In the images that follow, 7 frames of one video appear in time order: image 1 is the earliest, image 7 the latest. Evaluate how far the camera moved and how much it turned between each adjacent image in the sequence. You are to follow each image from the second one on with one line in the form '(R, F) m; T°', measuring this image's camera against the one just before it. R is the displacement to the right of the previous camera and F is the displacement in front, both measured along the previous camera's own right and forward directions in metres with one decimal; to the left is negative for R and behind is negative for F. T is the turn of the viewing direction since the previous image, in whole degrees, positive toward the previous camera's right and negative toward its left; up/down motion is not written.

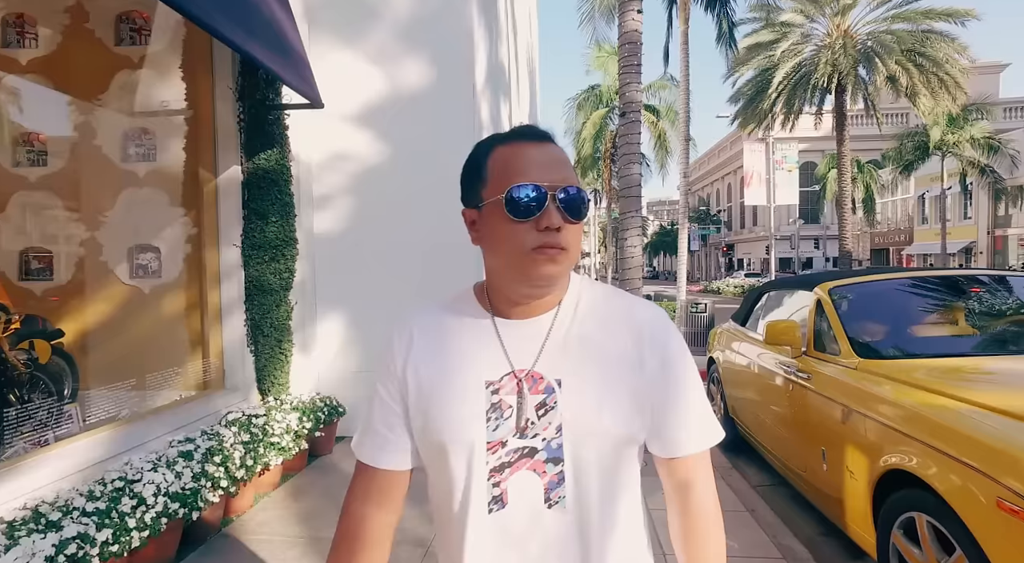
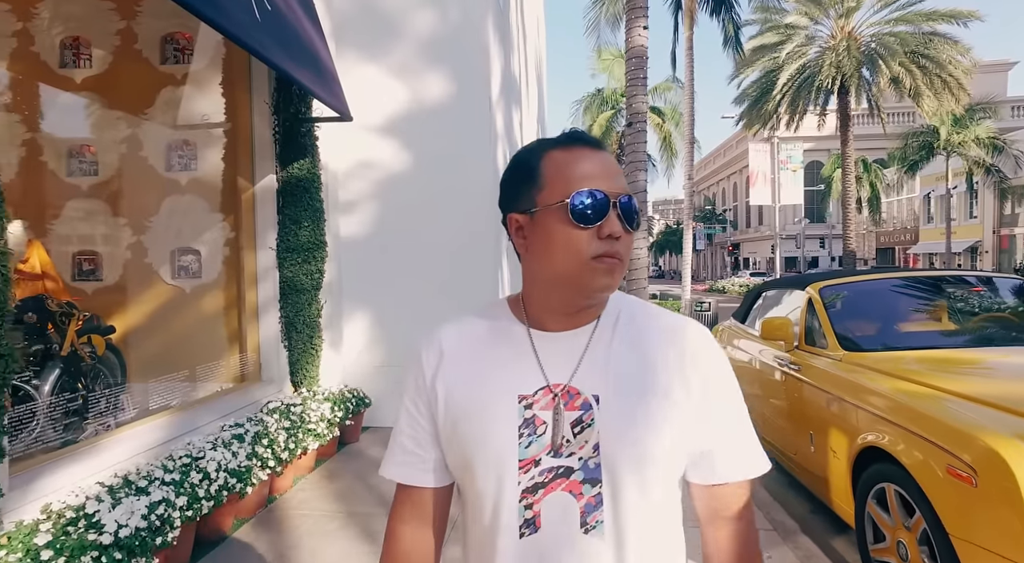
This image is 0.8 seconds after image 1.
(-0.1, -0.4) m; -1°
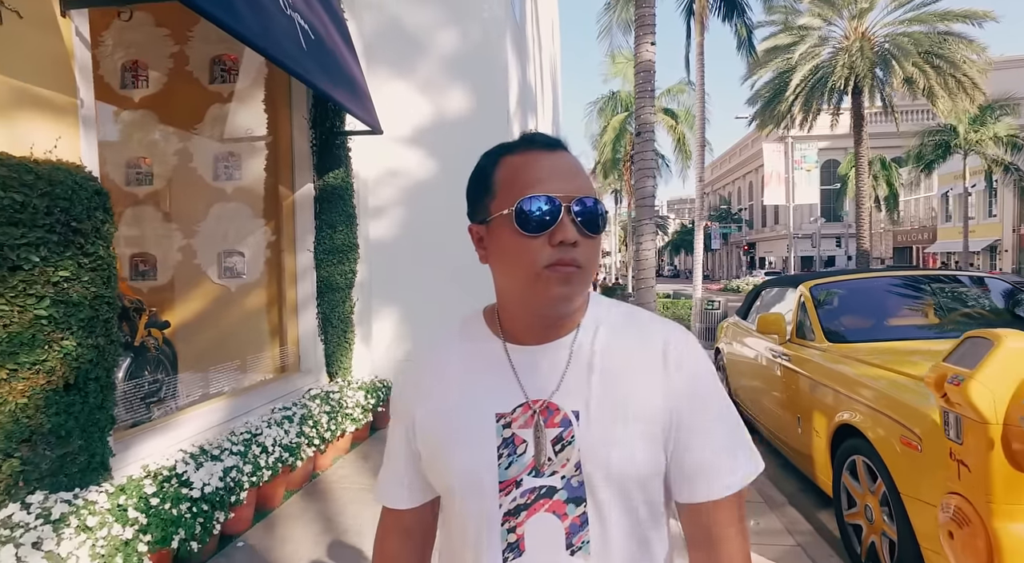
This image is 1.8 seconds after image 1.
(0.0, -0.5) m; -1°
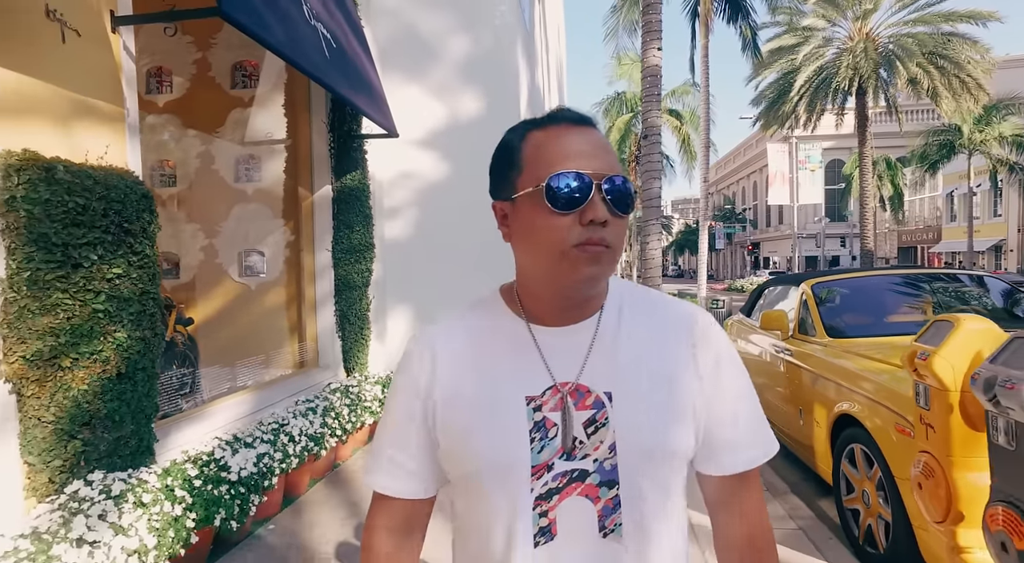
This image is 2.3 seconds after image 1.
(-0.1, -0.2) m; 0°
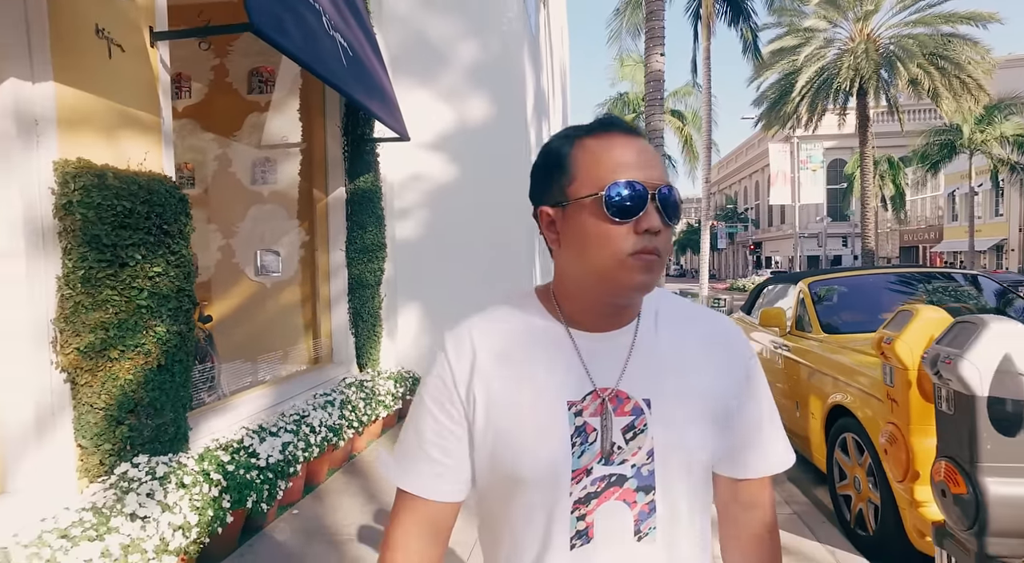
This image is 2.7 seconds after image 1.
(-0.1, -0.2) m; 0°
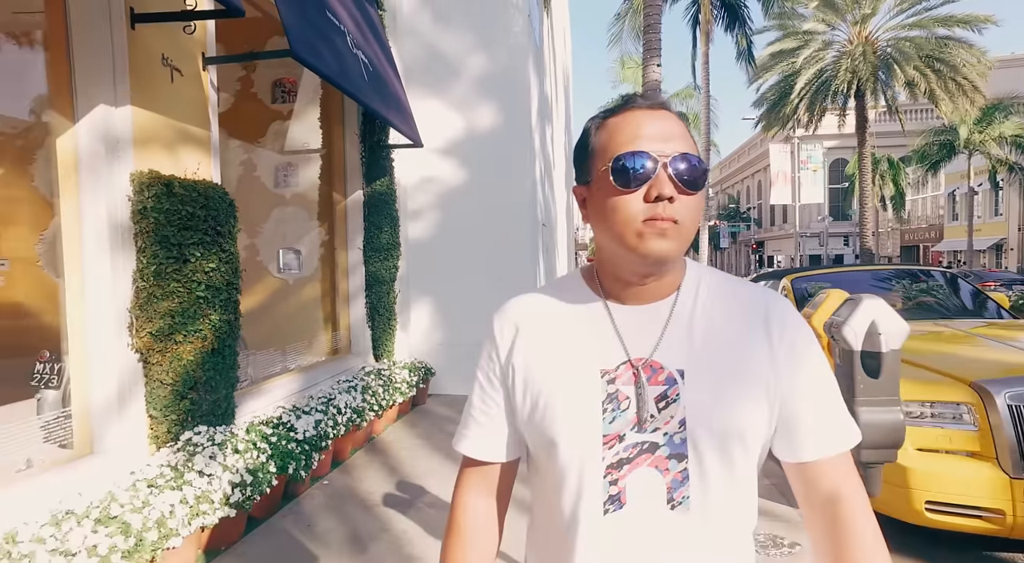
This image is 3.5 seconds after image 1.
(0.0, -0.5) m; 0°
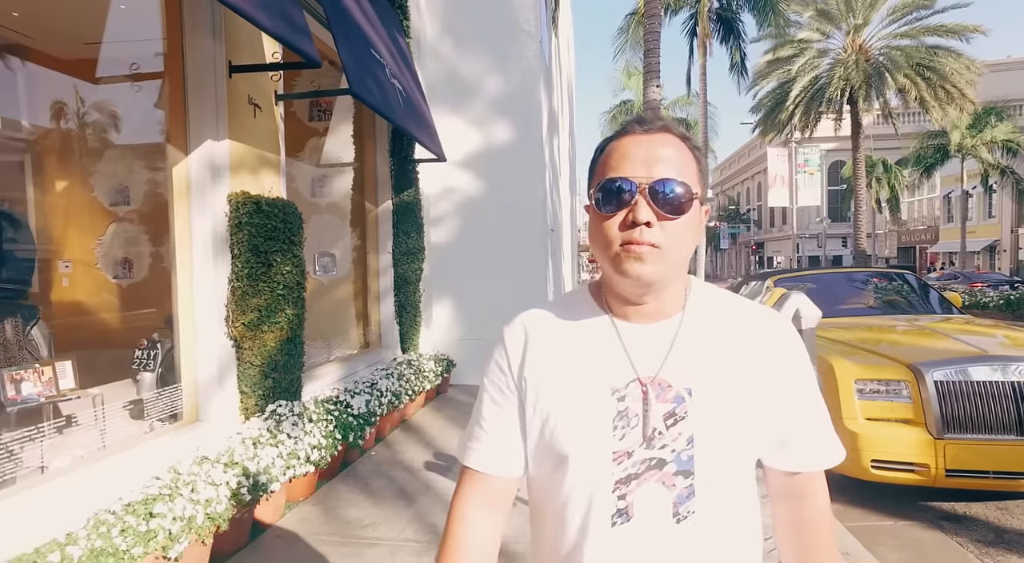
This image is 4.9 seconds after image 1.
(-0.2, -0.8) m; 0°
